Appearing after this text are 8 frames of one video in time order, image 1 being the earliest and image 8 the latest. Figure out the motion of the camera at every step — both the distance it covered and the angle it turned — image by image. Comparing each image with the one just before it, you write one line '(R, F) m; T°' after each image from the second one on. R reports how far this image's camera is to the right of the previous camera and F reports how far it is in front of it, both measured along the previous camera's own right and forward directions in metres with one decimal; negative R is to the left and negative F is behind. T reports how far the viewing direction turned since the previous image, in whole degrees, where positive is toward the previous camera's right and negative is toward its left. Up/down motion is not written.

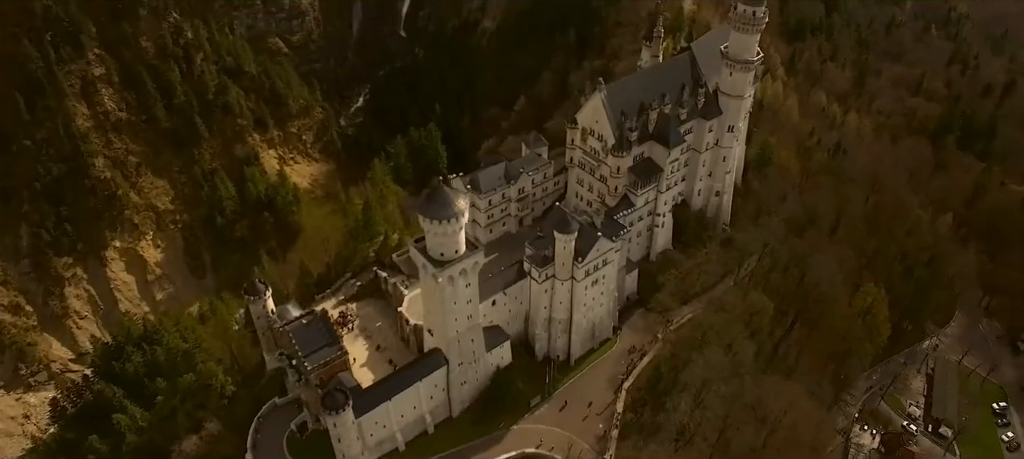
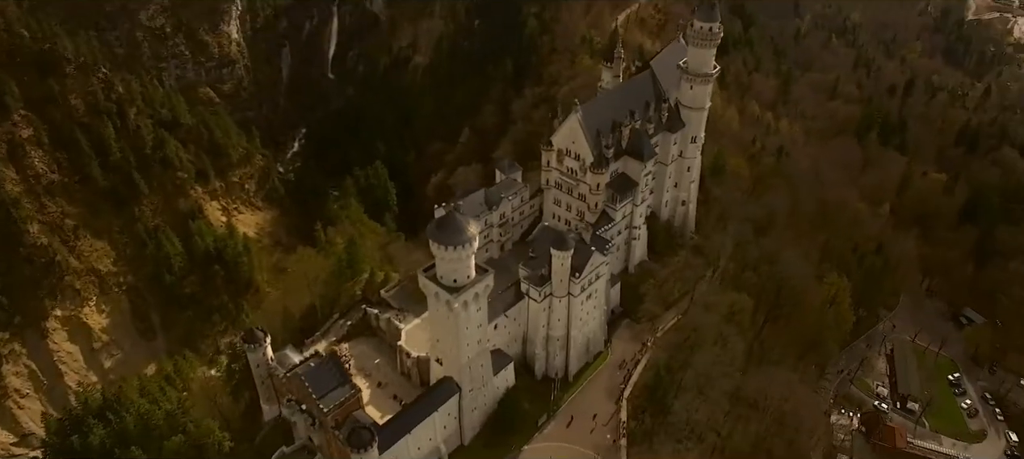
(-6.4, -0.6) m; +8°
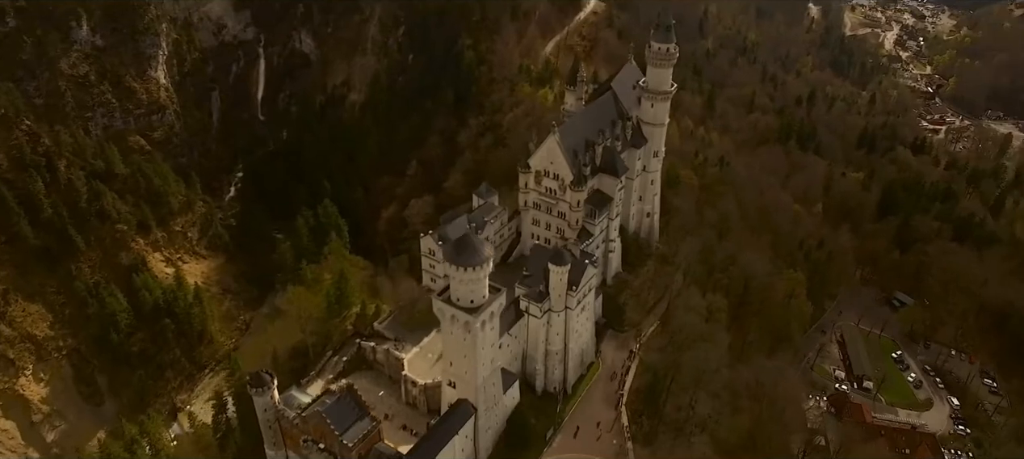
(-7.5, -0.9) m; +8°
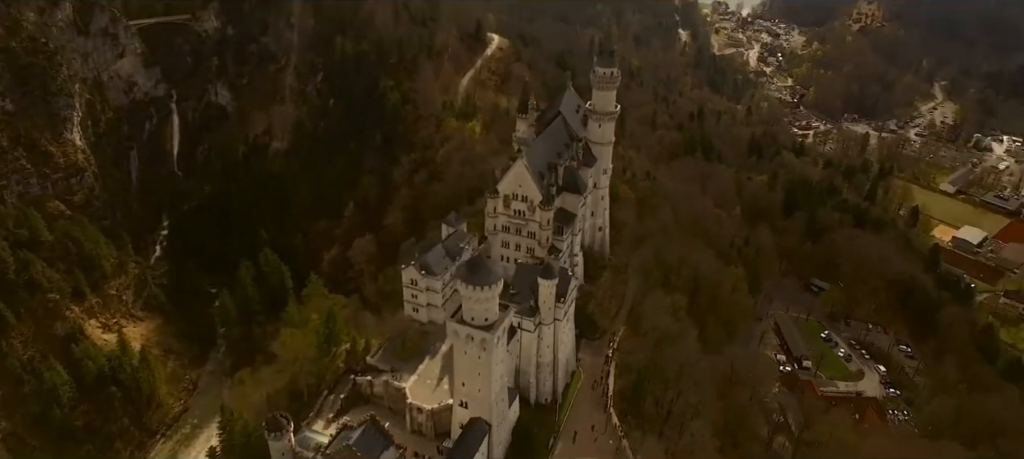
(-8.9, -2.0) m; +10°
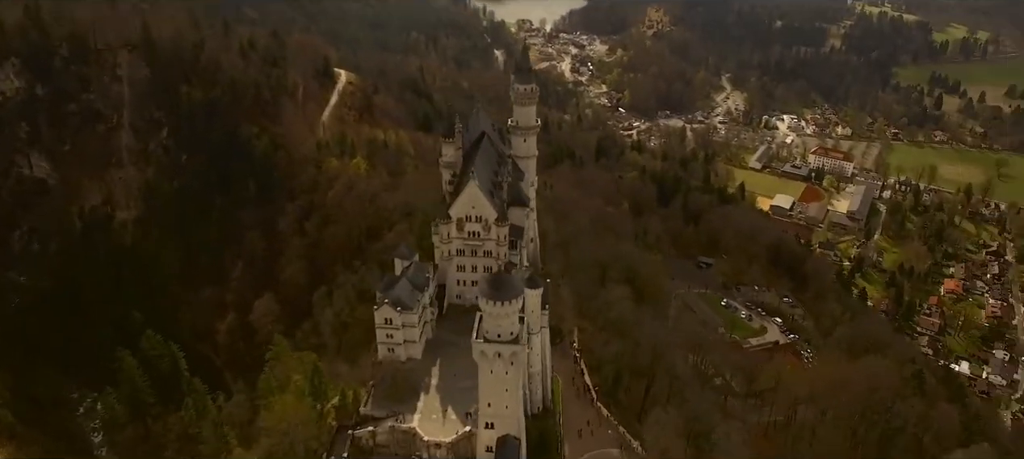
(-14.0, +2.0) m; +16°
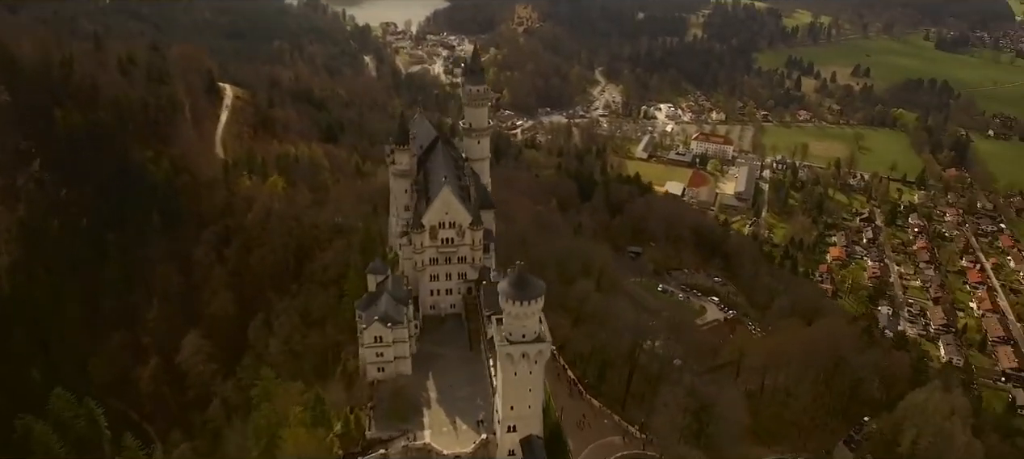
(-10.2, +1.8) m; +12°
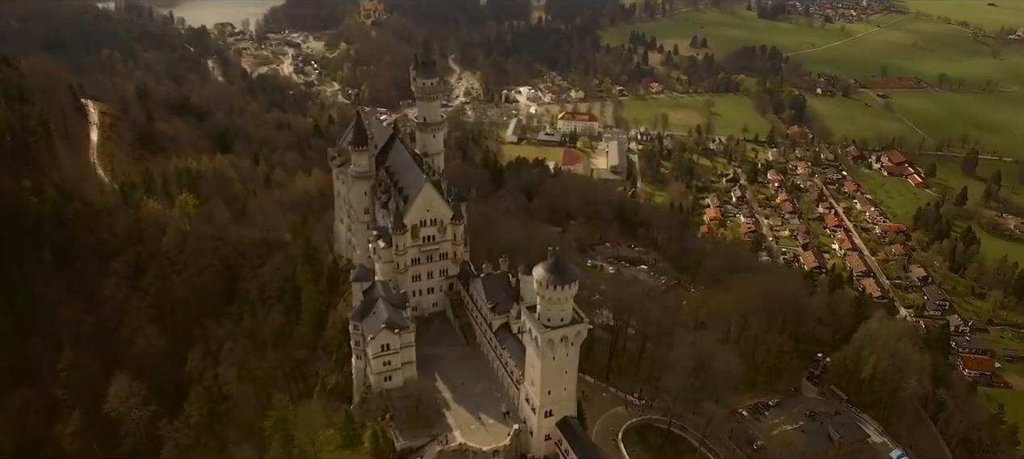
(-12.3, +1.6) m; +13°
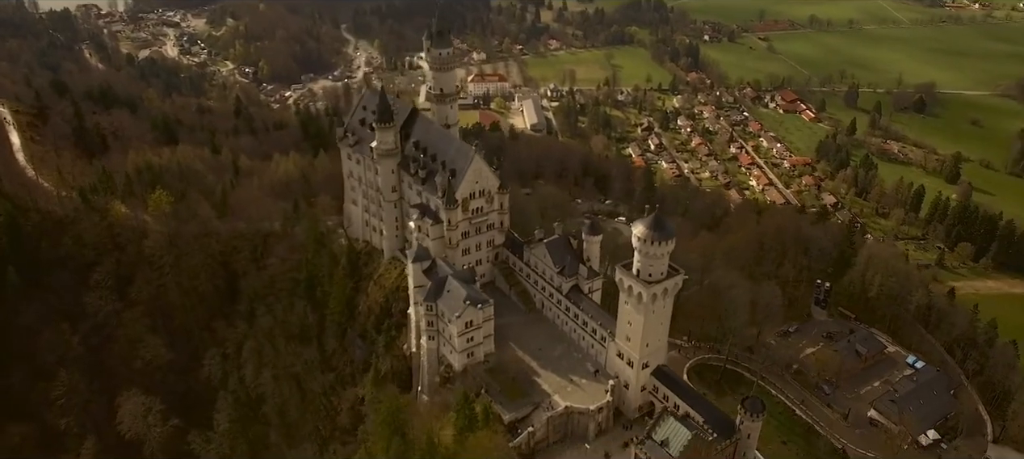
(-14.9, +1.4) m; +12°
